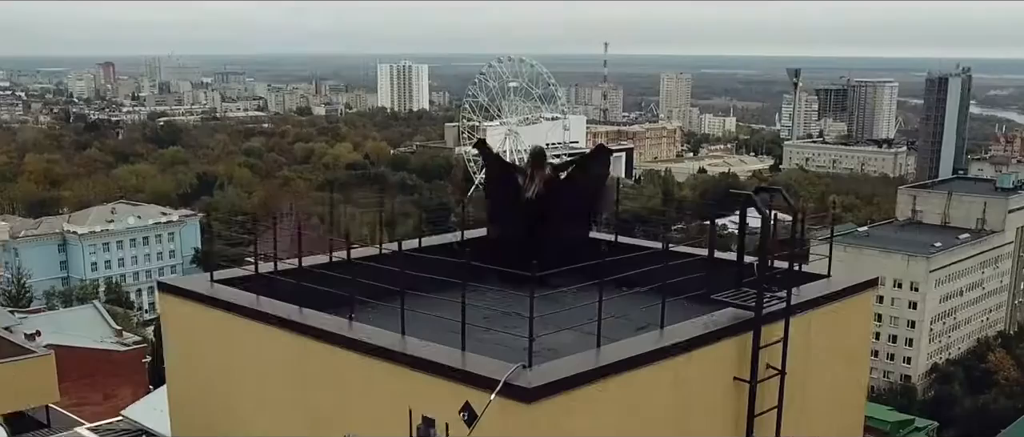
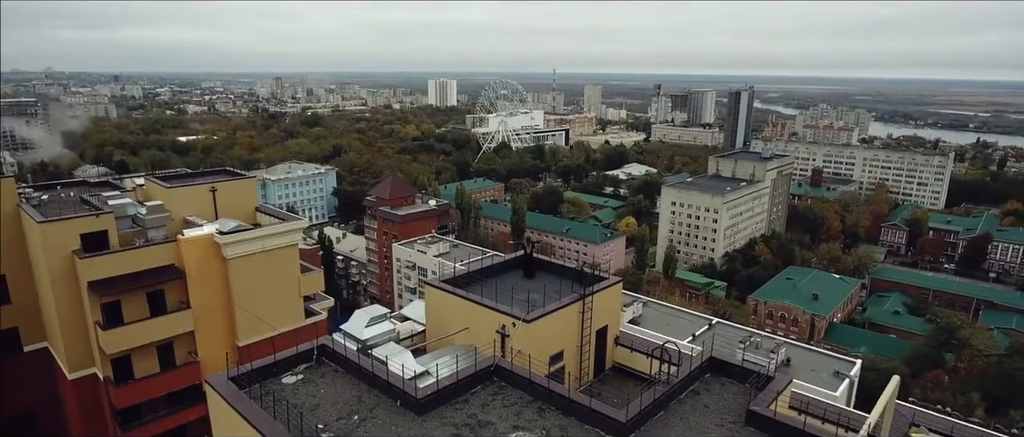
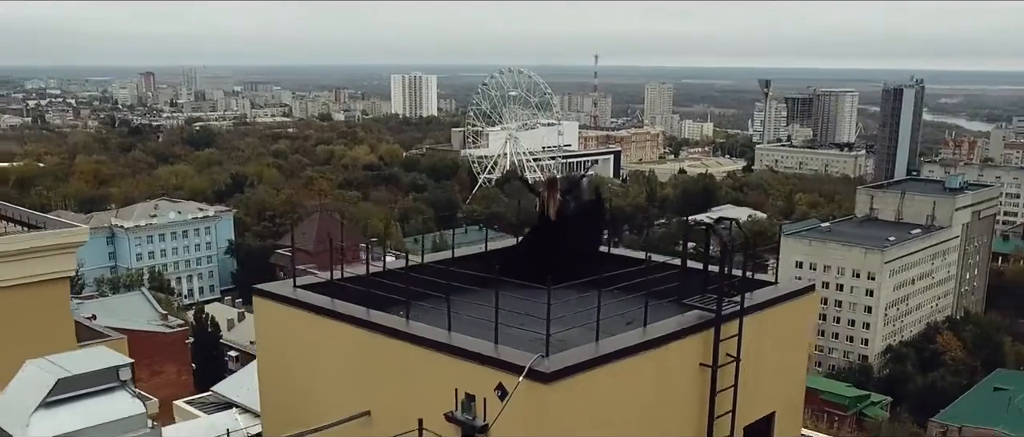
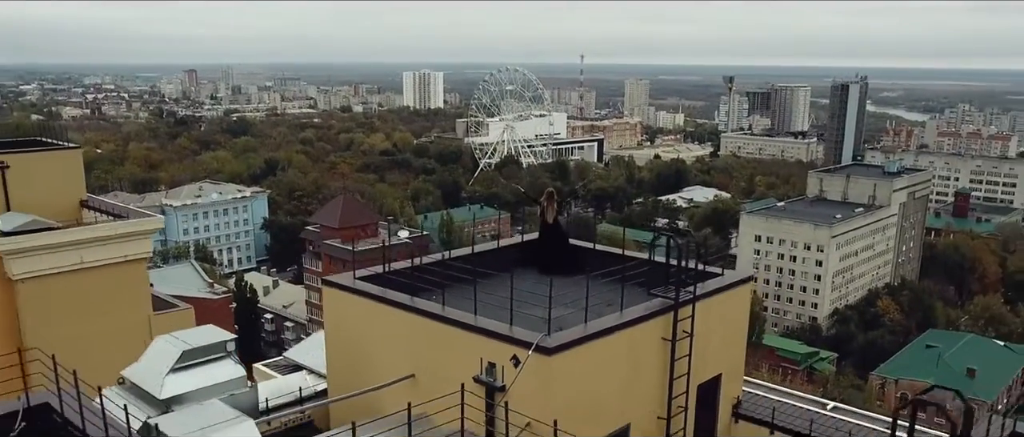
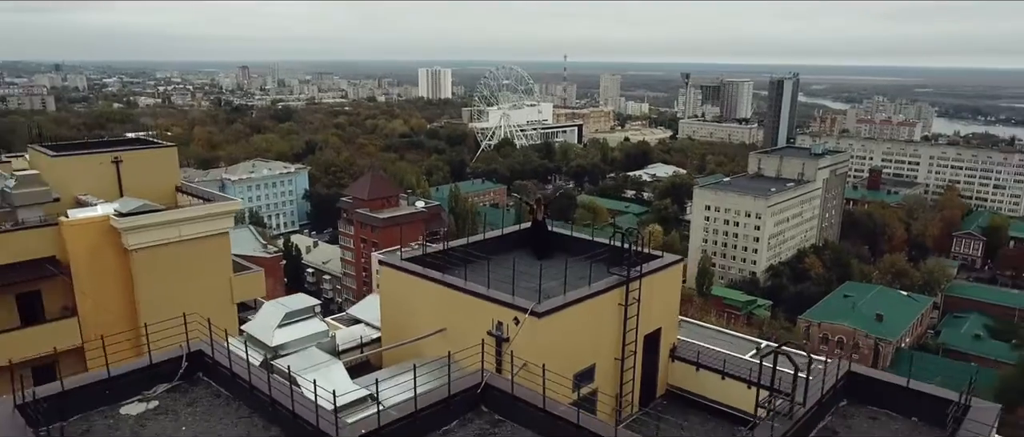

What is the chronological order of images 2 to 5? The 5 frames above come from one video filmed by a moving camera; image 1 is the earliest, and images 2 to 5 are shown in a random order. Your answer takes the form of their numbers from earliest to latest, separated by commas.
3, 4, 5, 2
